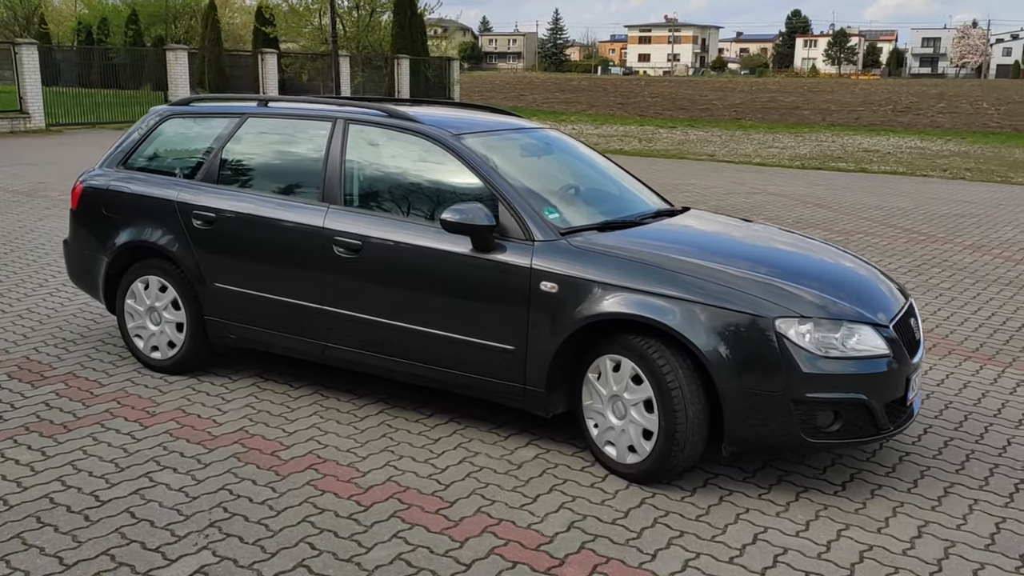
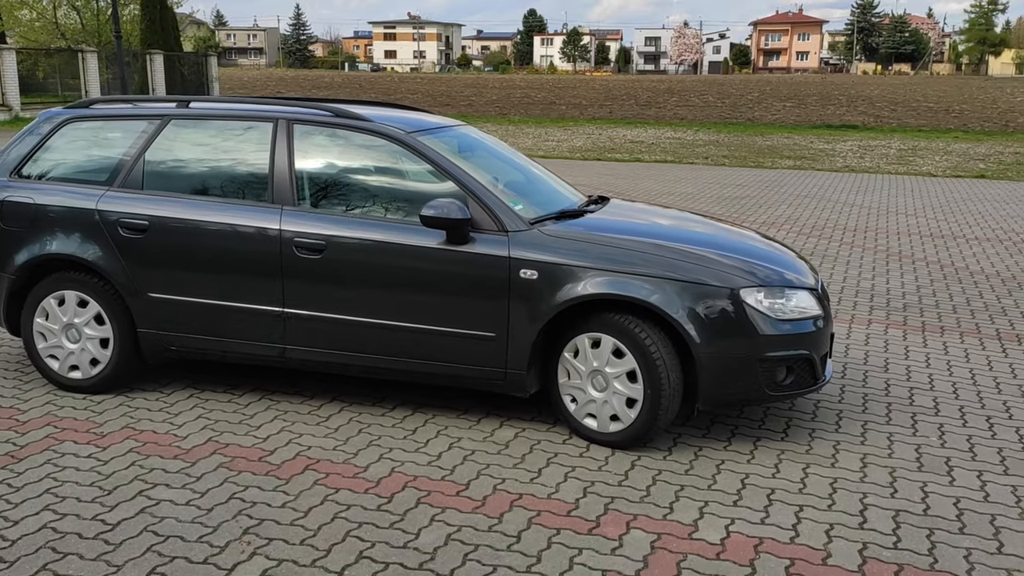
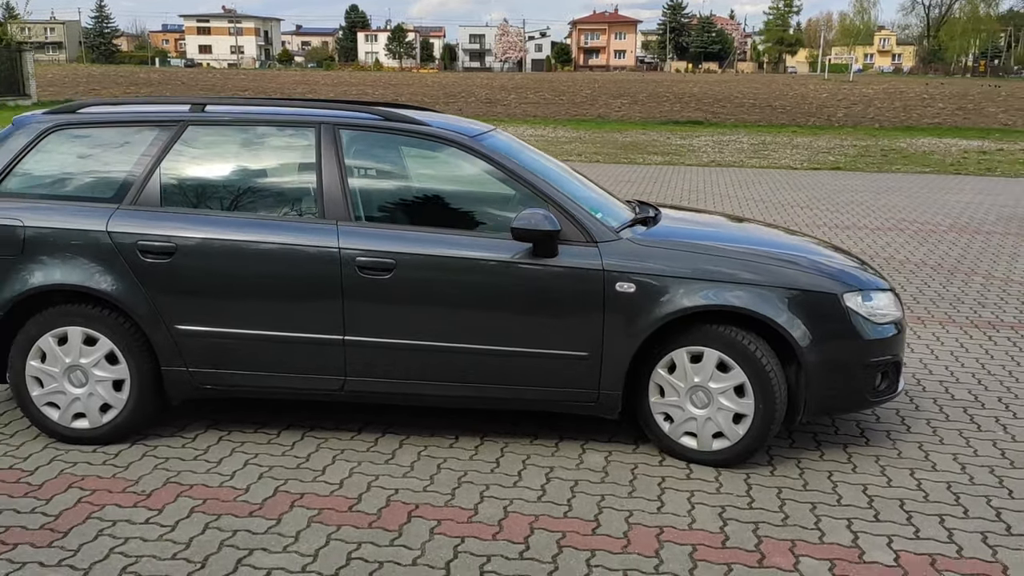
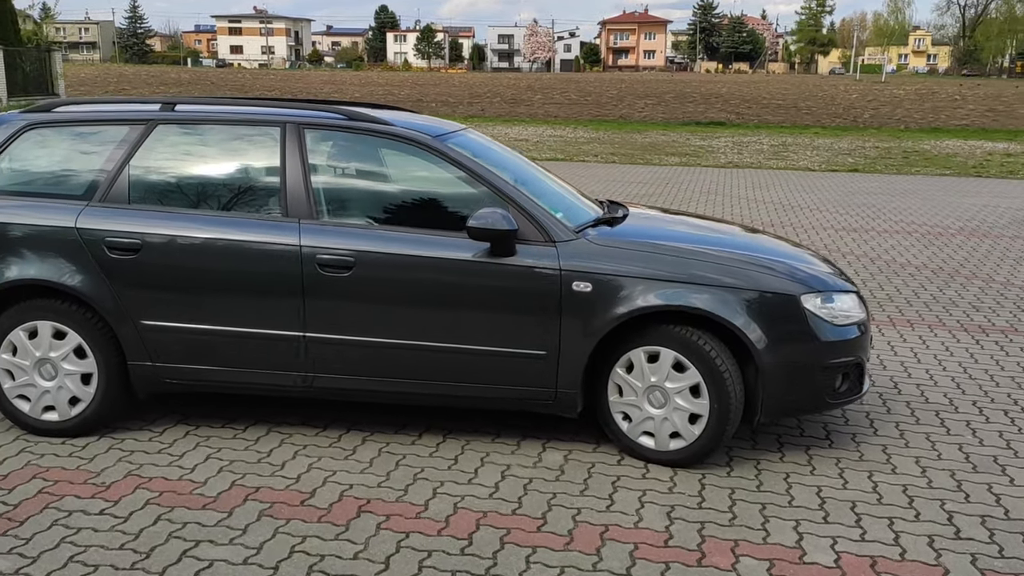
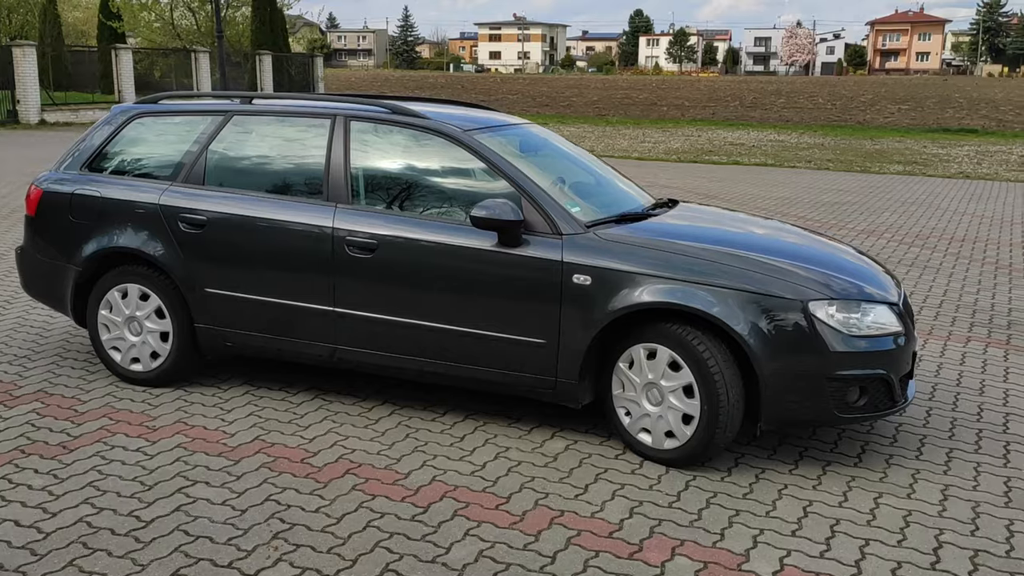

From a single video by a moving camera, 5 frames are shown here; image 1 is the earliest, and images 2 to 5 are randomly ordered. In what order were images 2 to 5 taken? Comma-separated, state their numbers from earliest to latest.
5, 2, 4, 3
